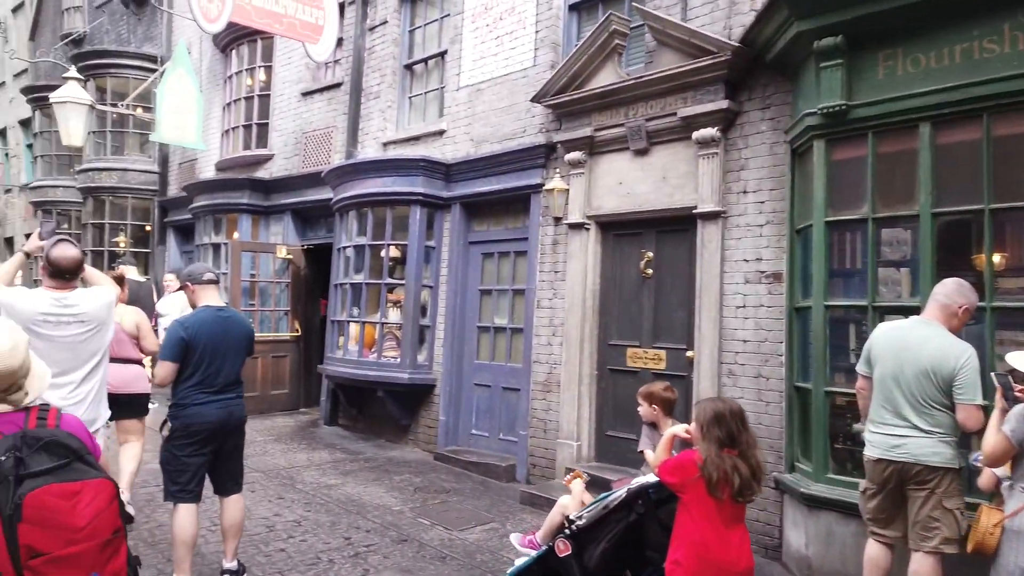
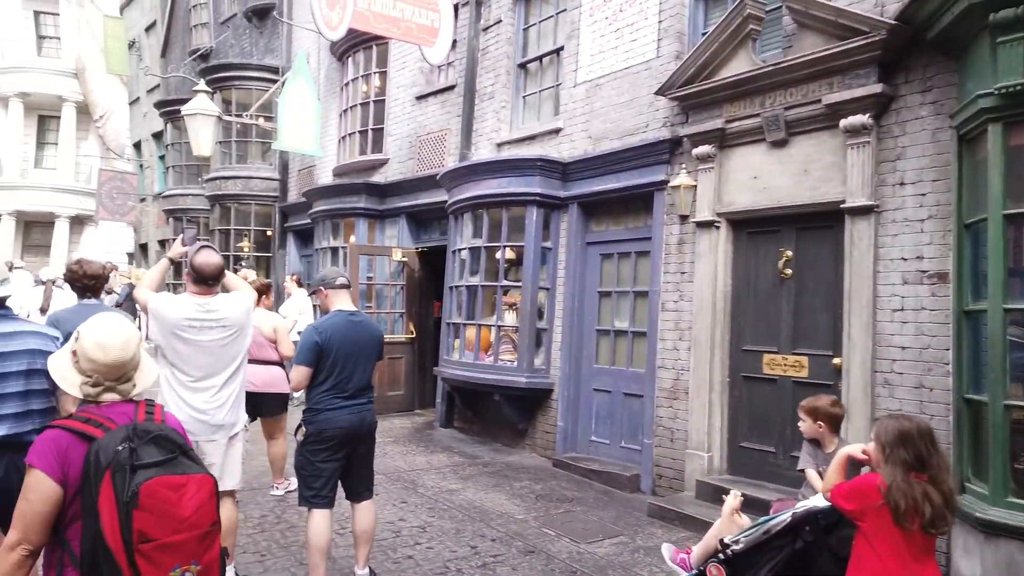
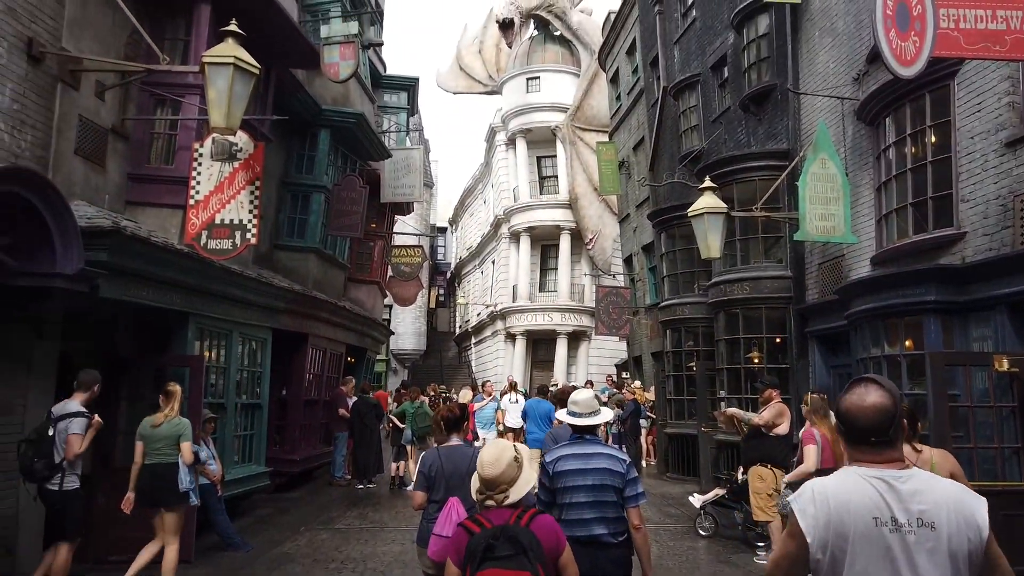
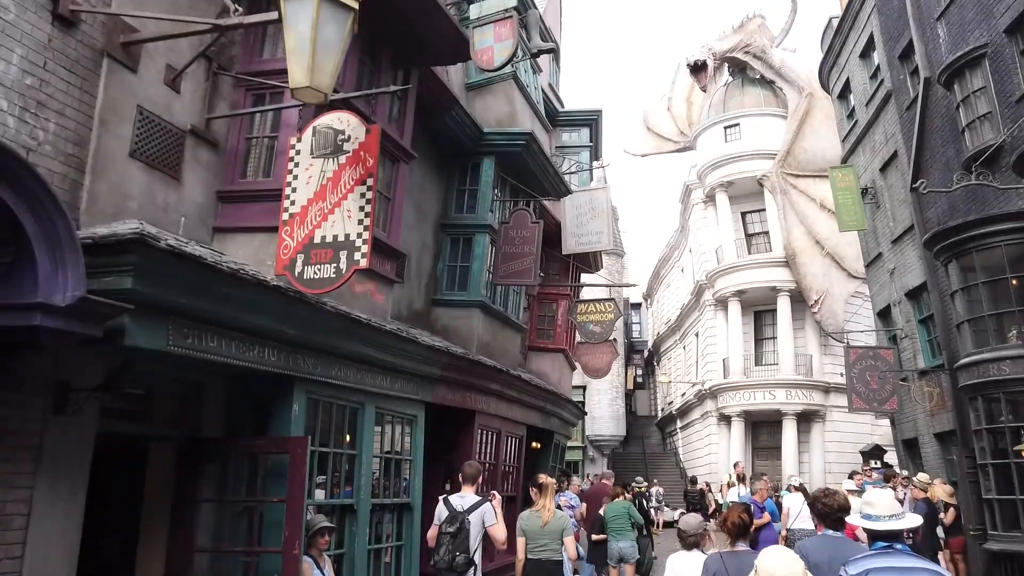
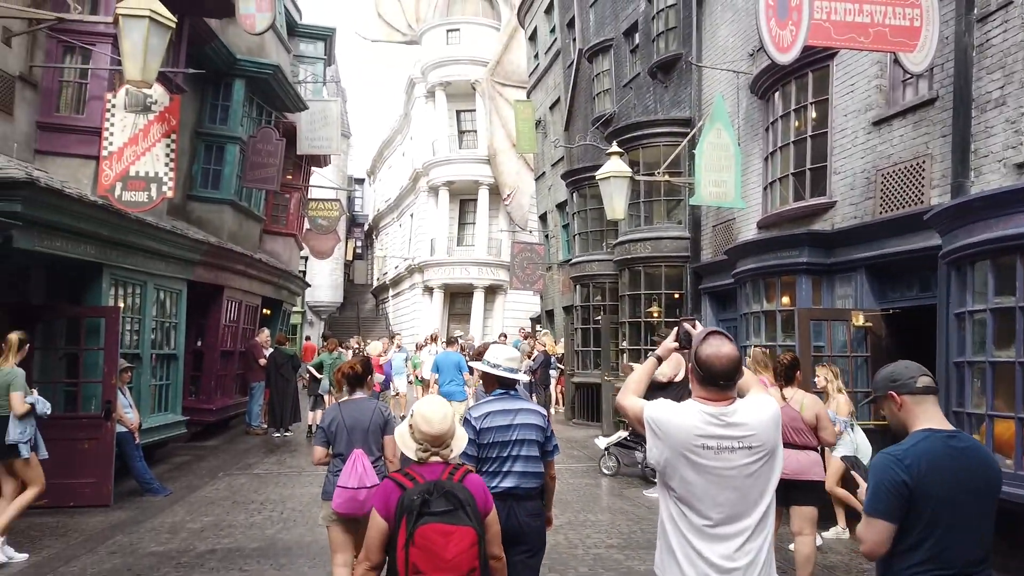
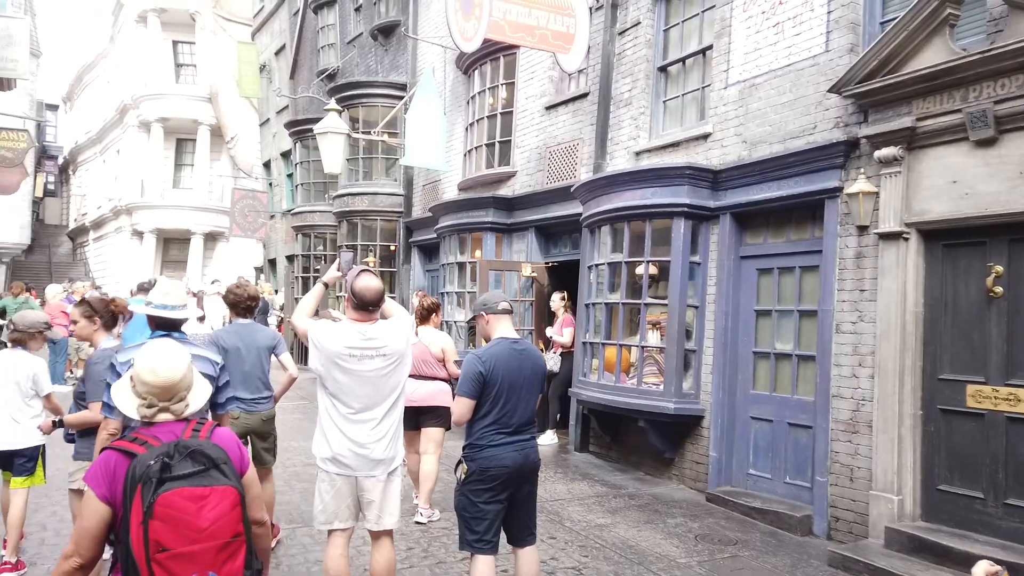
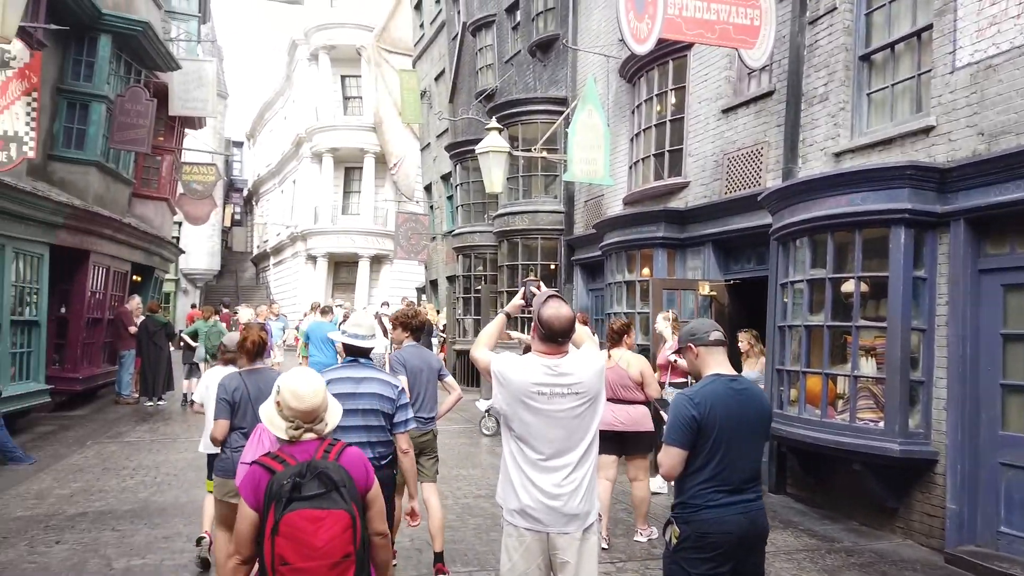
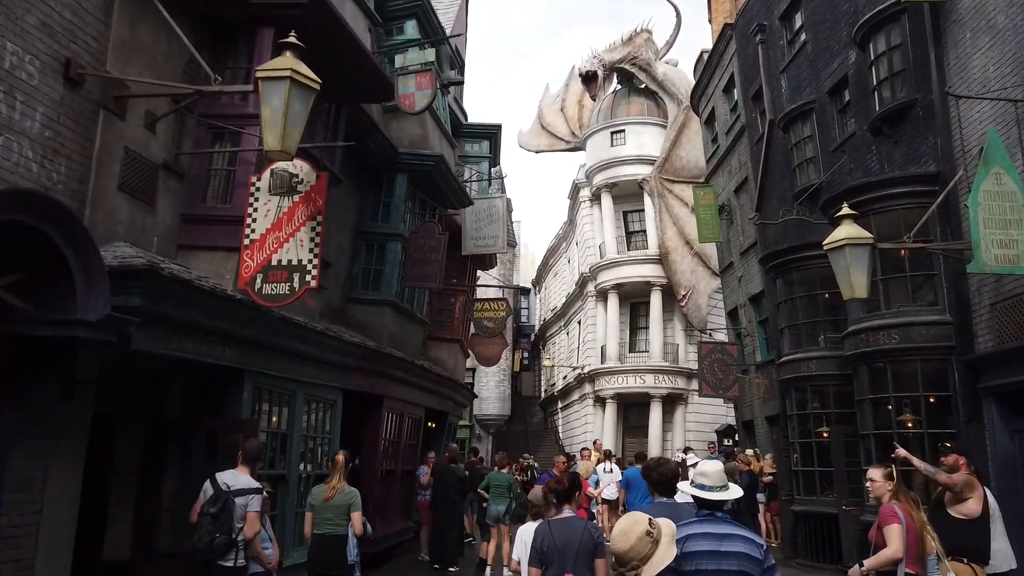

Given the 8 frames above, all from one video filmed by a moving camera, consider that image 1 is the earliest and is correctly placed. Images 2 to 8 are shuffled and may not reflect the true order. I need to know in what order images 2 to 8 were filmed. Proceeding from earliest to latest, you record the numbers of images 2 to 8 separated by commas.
2, 6, 7, 5, 3, 8, 4
